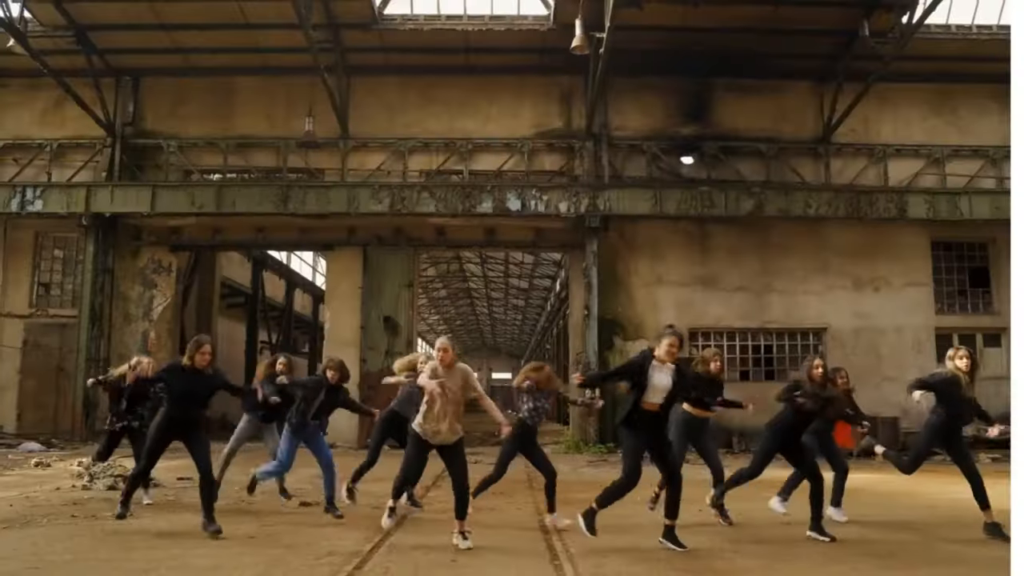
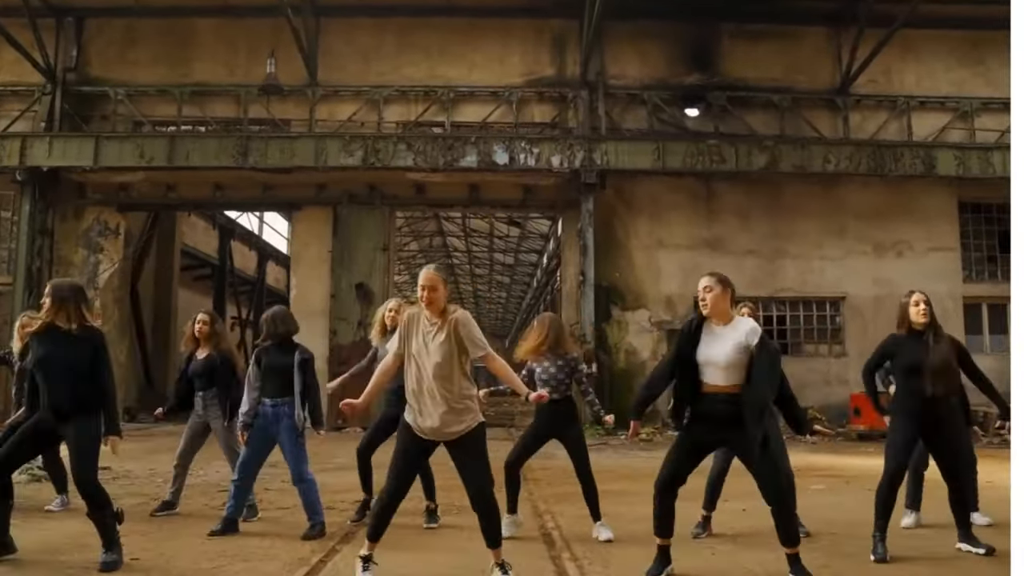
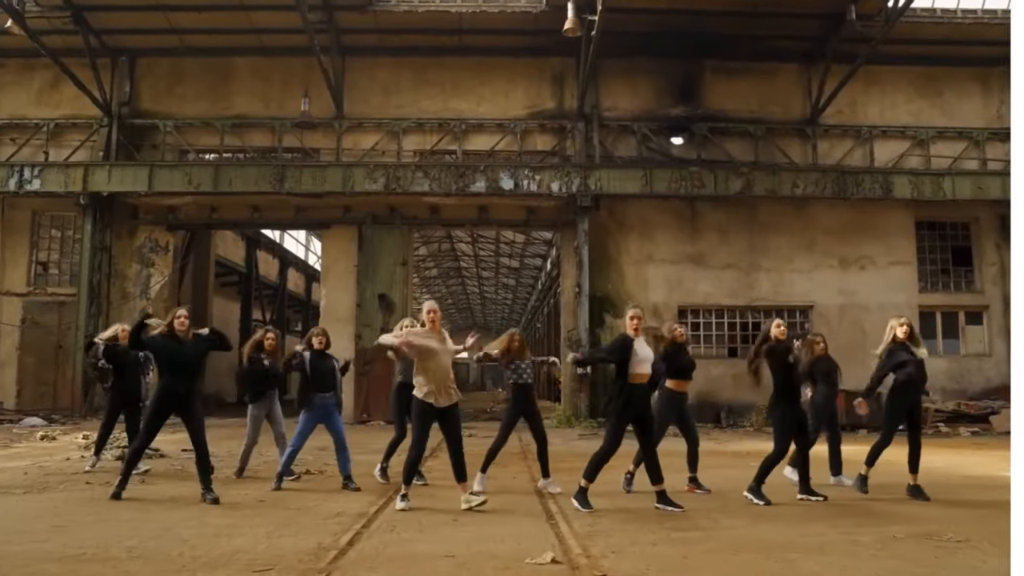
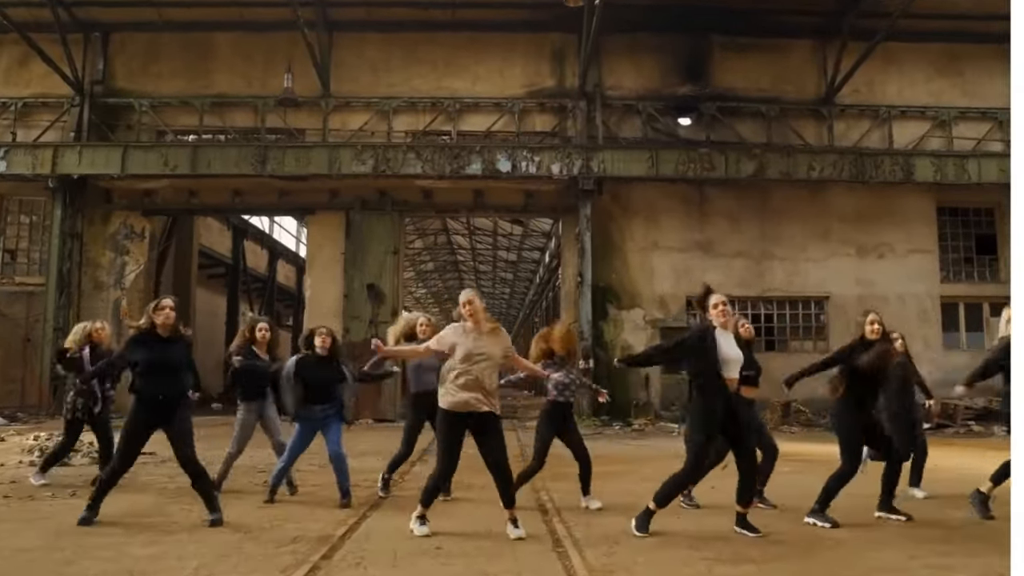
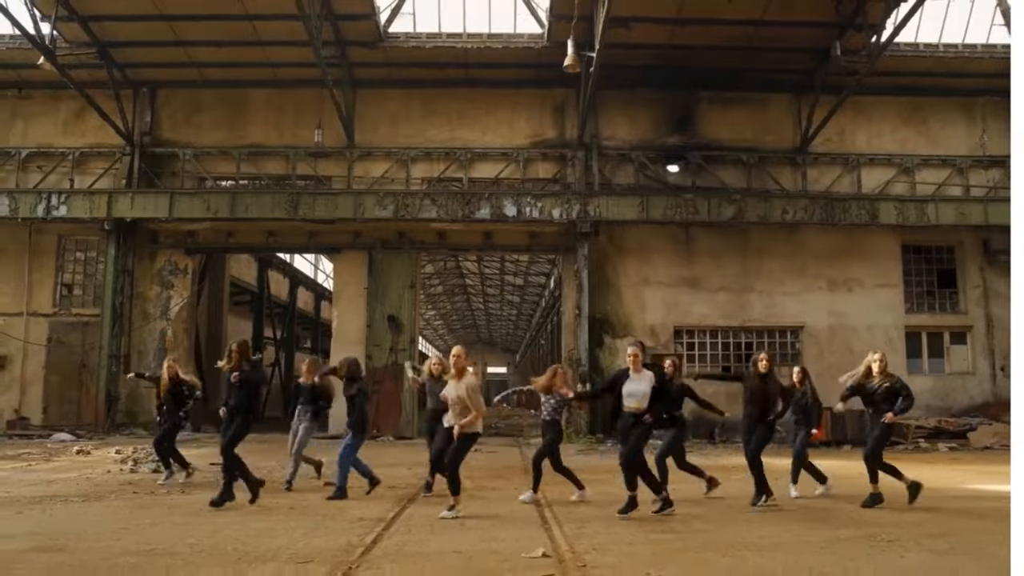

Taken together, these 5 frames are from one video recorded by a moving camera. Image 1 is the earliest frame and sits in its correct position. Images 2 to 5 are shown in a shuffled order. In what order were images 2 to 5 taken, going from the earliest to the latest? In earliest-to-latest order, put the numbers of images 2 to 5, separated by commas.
5, 3, 4, 2
